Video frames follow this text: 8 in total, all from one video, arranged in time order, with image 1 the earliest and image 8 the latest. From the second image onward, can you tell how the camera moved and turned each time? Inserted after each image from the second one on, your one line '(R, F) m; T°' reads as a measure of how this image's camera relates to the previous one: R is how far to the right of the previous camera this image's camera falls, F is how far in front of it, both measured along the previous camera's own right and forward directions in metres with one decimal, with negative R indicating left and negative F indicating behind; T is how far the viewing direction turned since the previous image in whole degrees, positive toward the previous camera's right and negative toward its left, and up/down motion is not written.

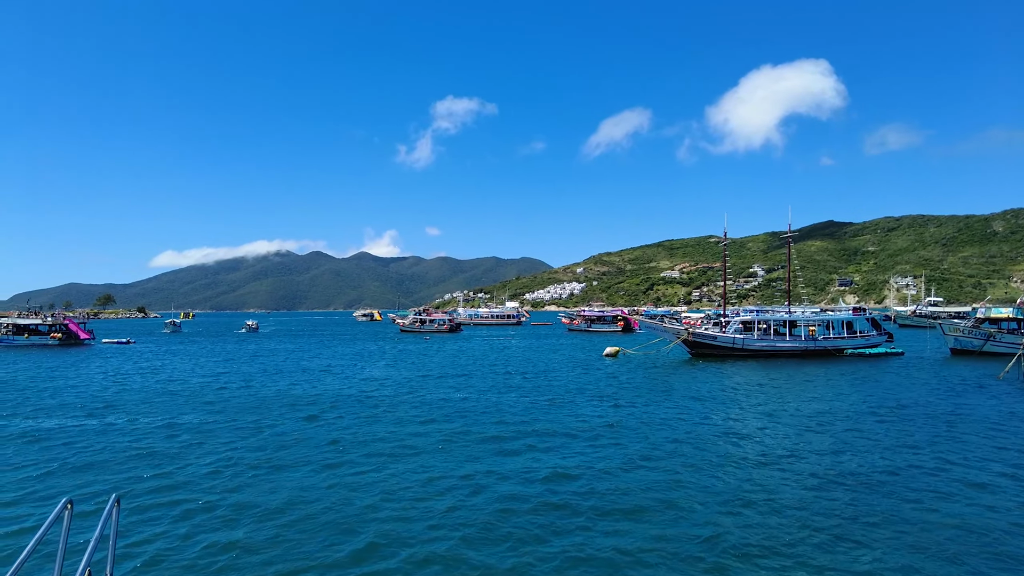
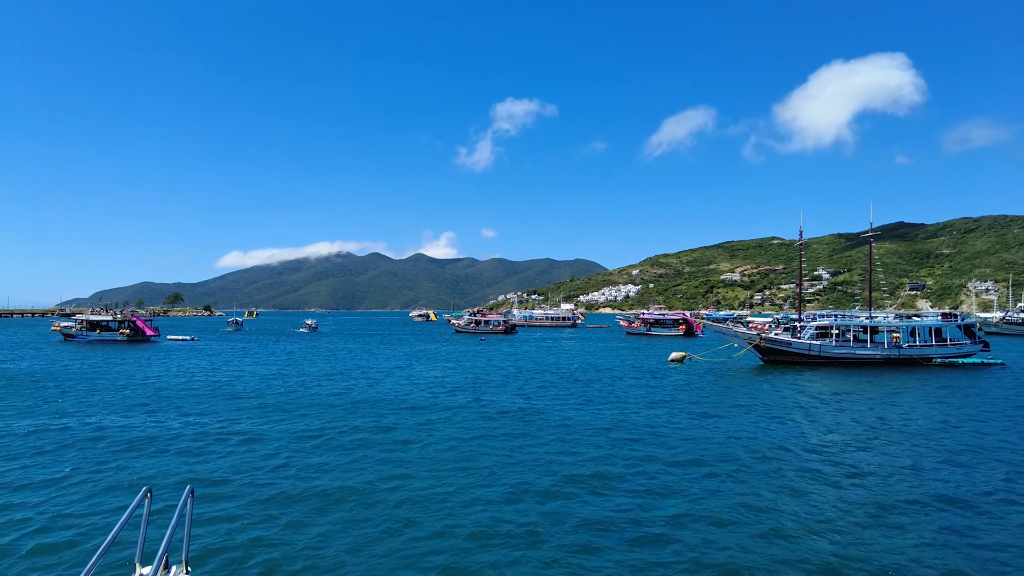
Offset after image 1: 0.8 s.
(-0.4, +1.8) m; -6°
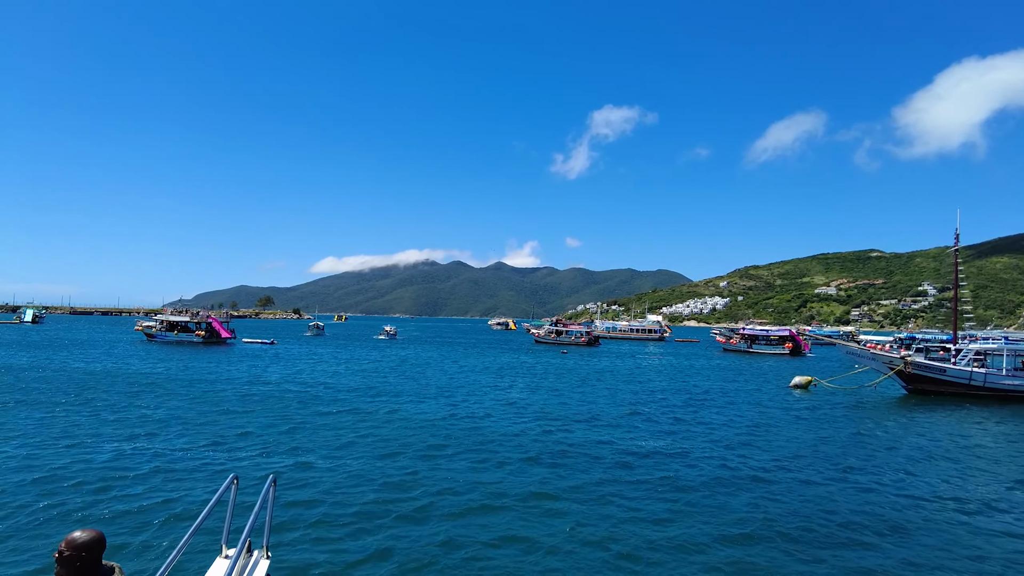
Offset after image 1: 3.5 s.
(-1.0, +4.4) m; -8°
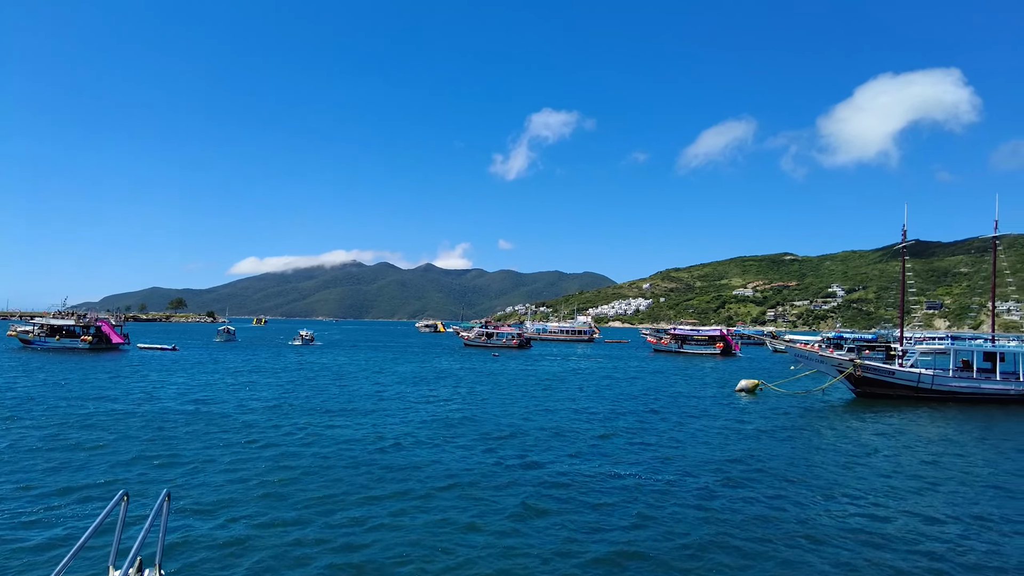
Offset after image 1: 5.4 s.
(-0.6, +3.6) m; +7°
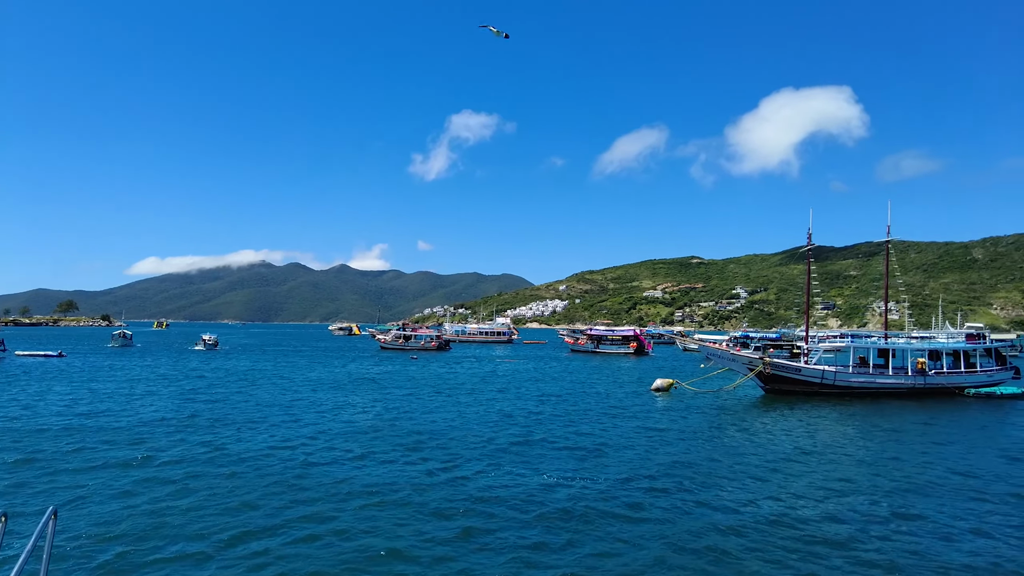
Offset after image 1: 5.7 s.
(+0.1, +1.8) m; +8°
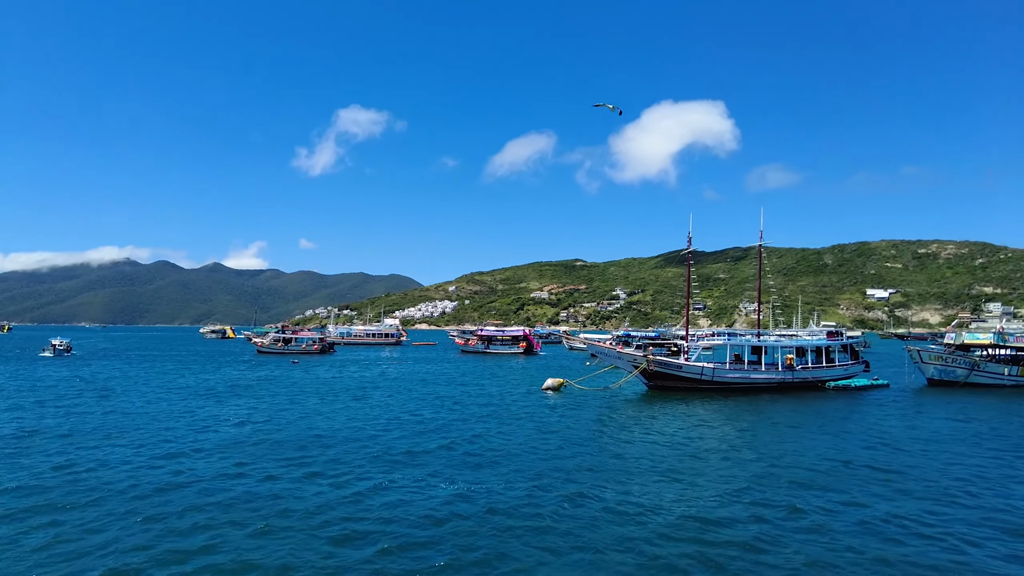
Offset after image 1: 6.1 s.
(-0.3, +1.8) m; +12°
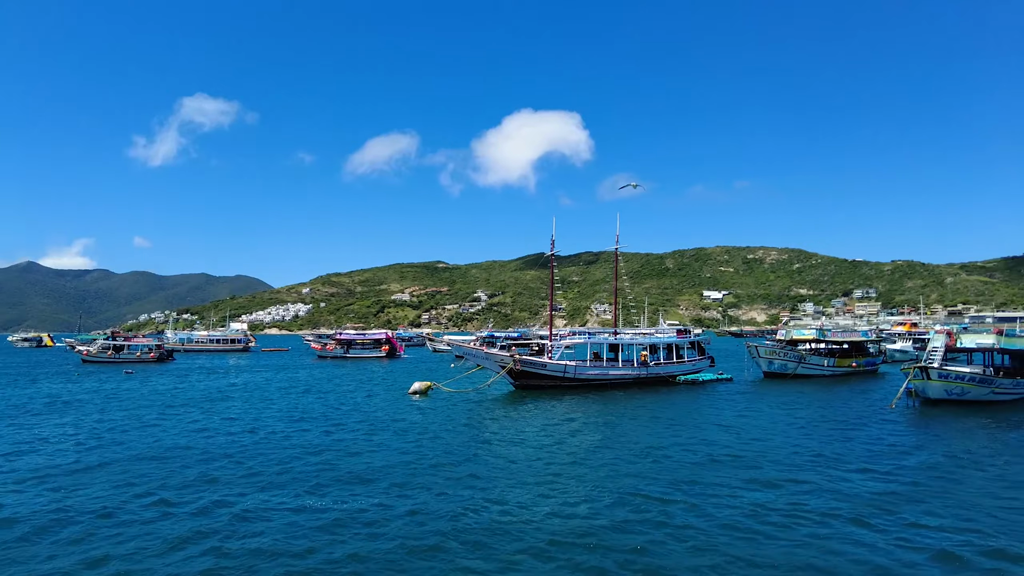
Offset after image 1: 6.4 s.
(-0.8, +1.7) m; +14°
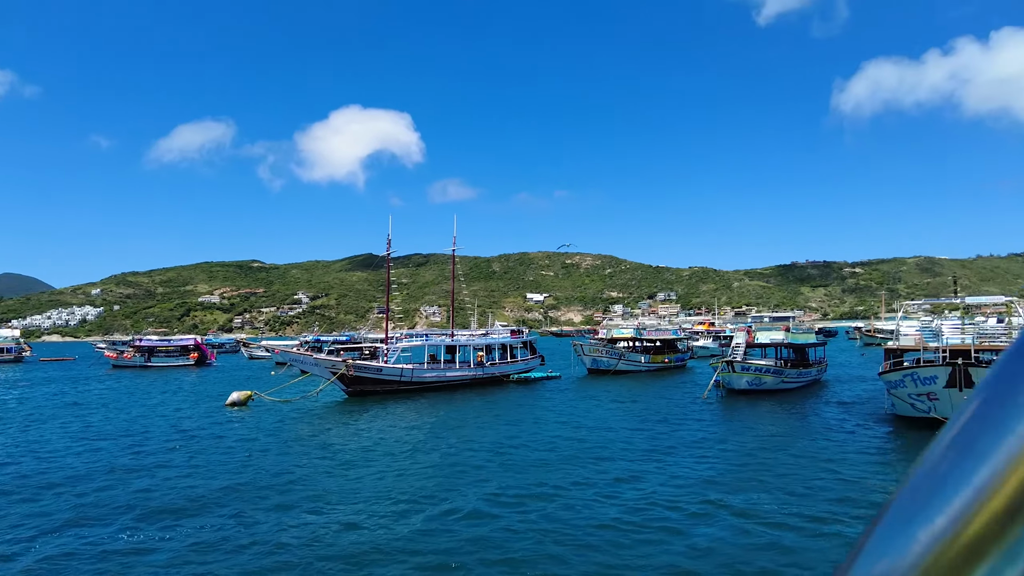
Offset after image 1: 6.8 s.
(-1.6, +0.9) m; +18°
